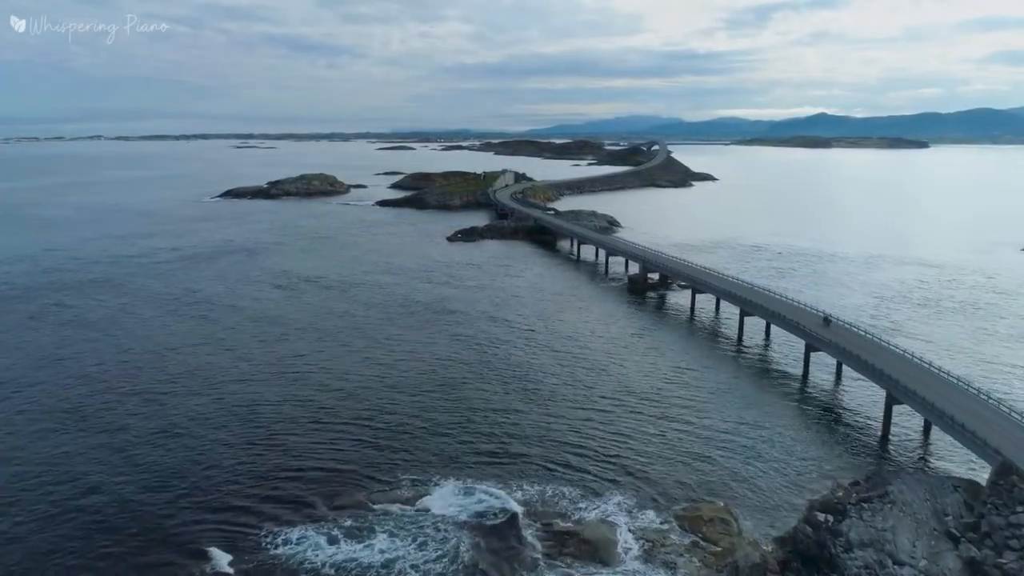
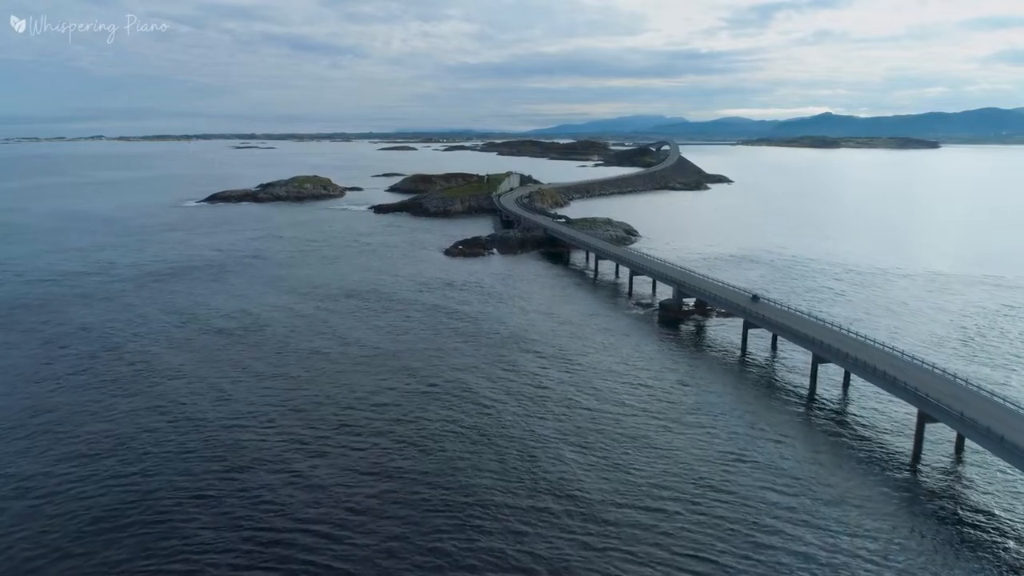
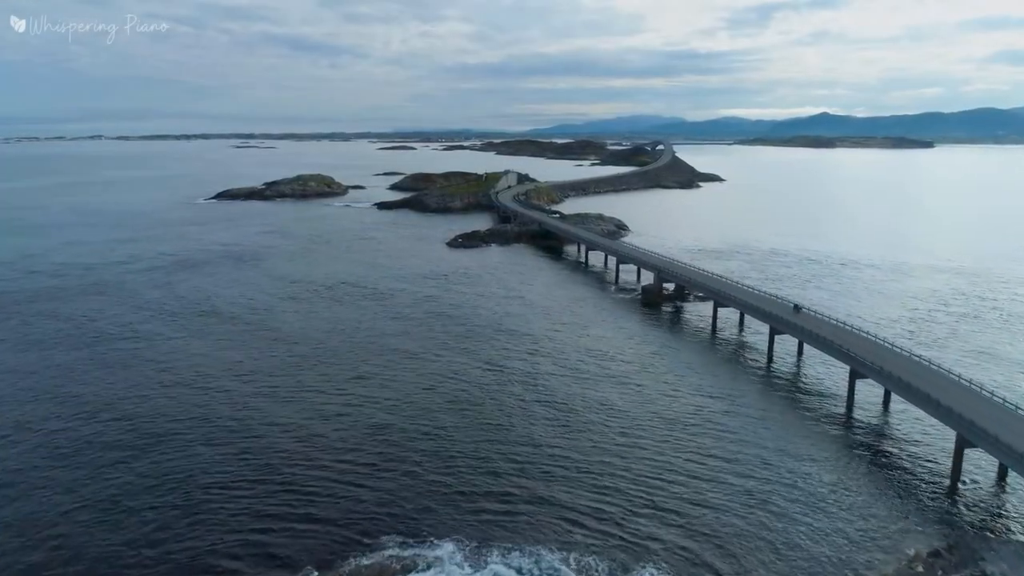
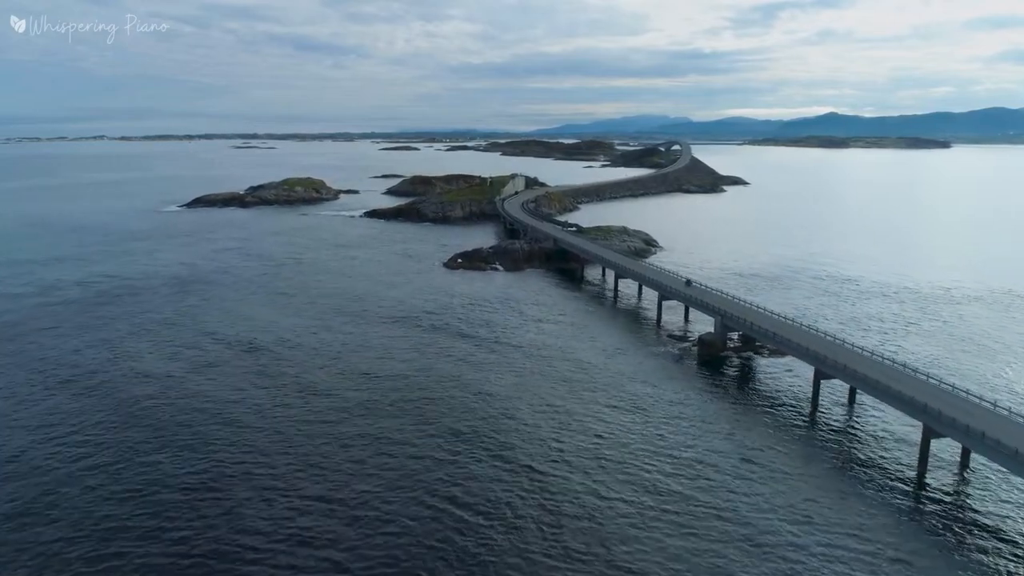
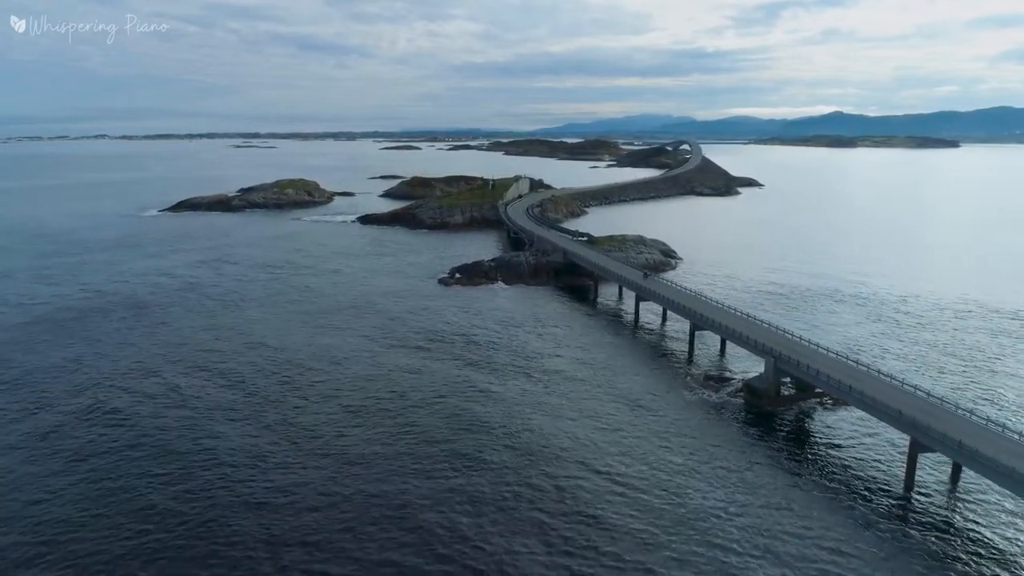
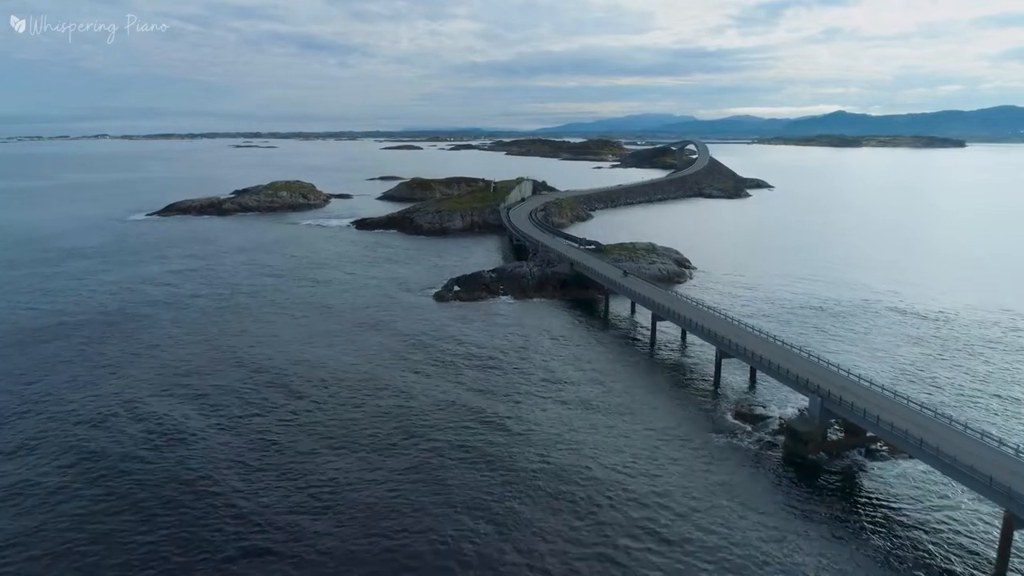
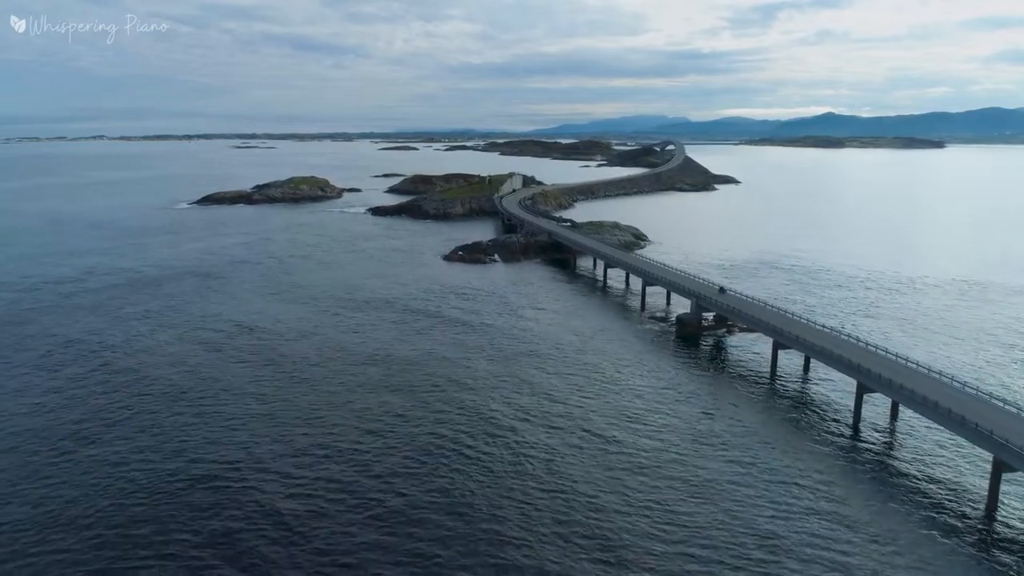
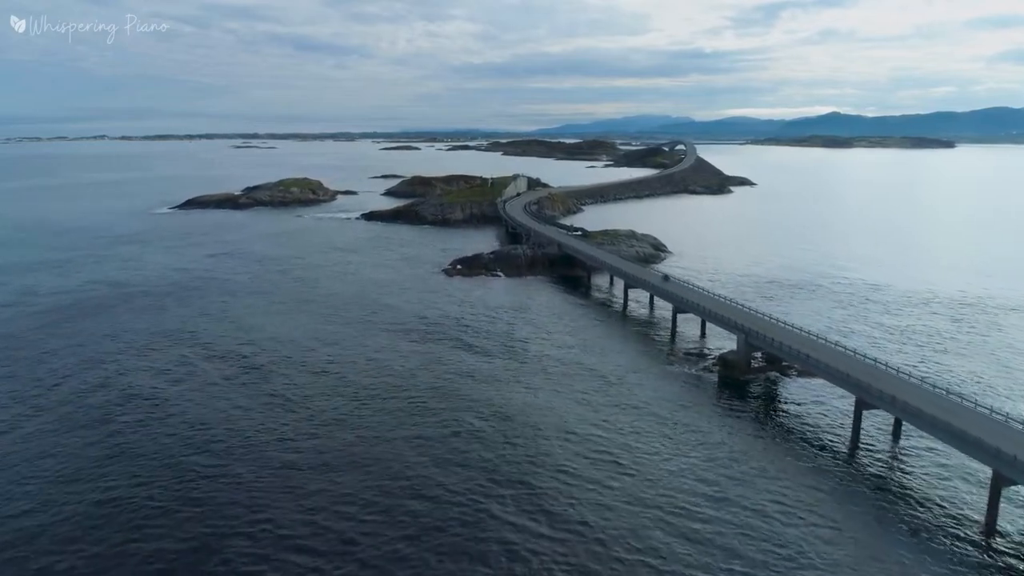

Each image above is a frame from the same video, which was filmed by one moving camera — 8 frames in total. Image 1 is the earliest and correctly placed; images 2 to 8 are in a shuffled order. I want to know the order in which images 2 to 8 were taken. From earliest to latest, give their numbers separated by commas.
3, 2, 7, 4, 8, 5, 6
